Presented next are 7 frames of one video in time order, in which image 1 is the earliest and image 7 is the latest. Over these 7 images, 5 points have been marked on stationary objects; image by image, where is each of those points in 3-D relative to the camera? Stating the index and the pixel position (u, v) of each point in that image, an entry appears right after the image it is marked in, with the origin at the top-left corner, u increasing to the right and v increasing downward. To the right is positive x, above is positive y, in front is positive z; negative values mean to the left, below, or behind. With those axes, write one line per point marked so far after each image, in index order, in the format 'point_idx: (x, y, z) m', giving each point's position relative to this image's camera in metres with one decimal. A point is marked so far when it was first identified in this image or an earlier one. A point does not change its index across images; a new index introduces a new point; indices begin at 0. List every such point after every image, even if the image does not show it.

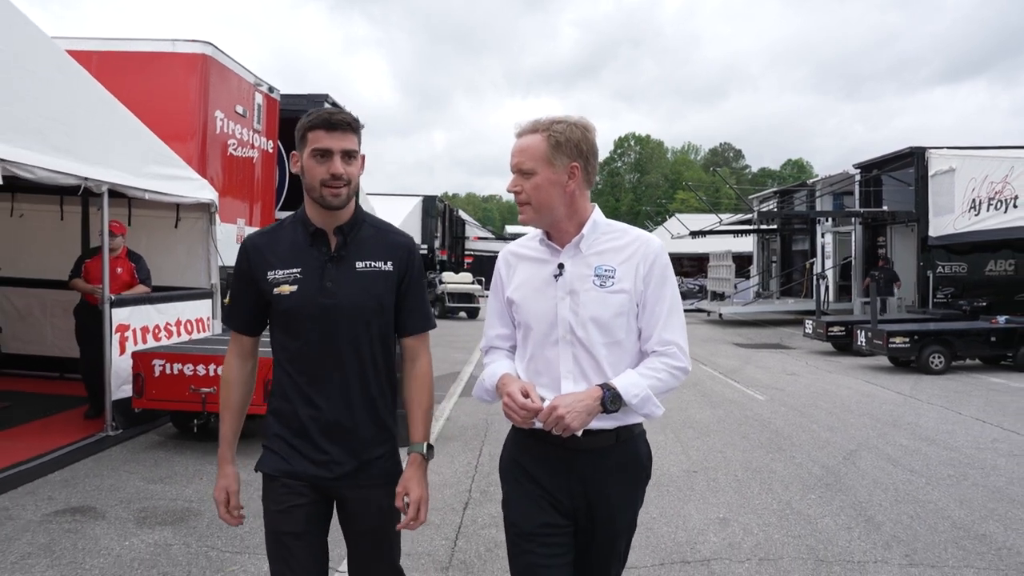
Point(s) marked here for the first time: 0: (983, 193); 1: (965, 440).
0: (+9.5, +1.9, +15.0) m
1: (+4.3, -1.4, +7.0) m
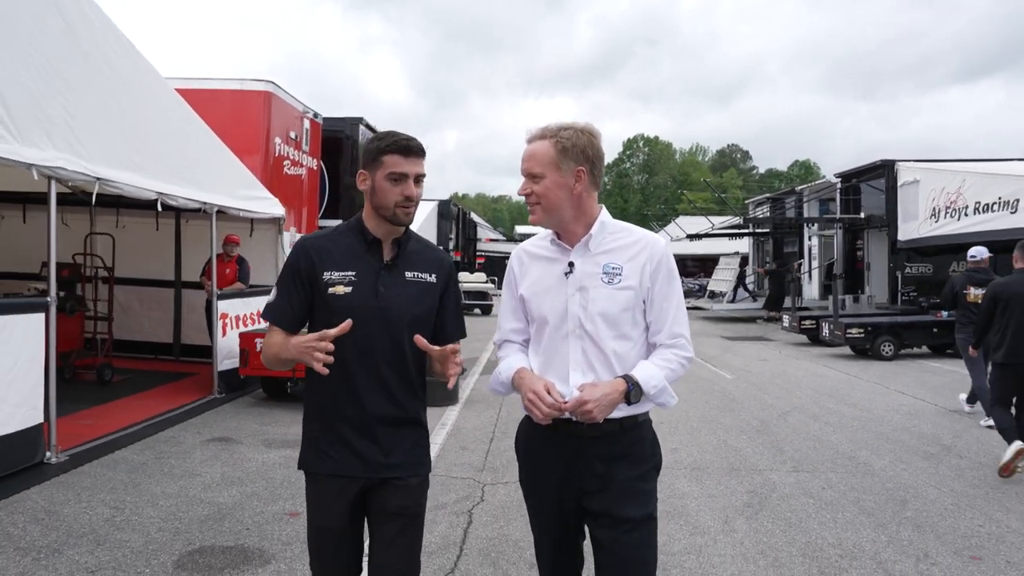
0: (+9.7, +2.0, +16.8) m
1: (+4.4, -1.4, +8.9) m
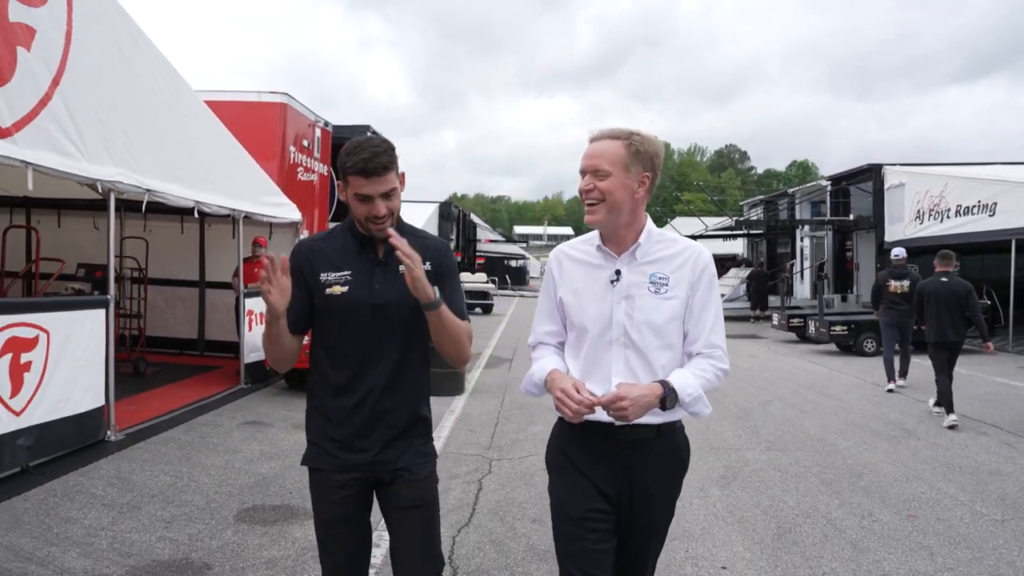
0: (+9.7, +2.0, +17.6) m
1: (+4.4, -1.4, +9.6) m
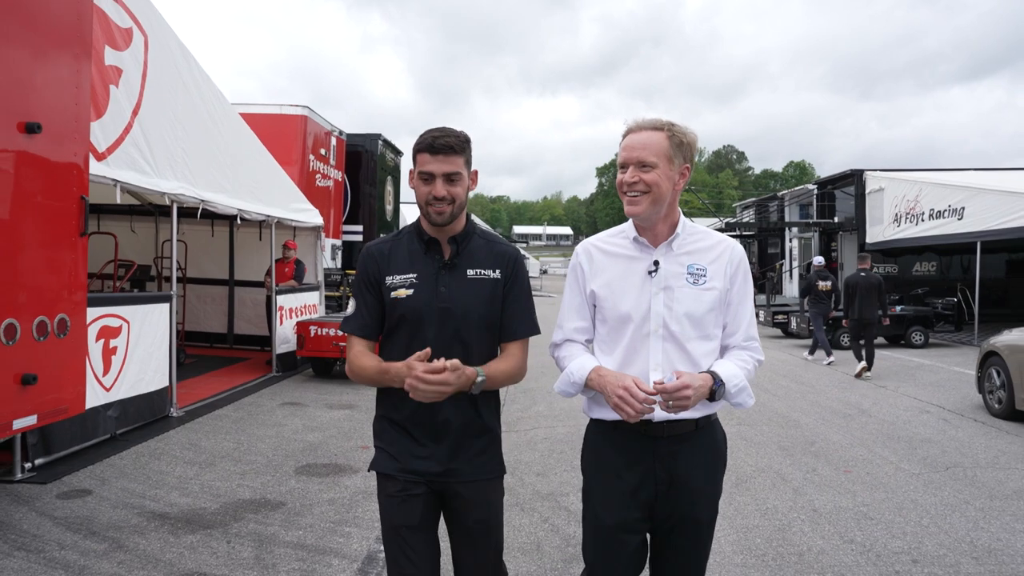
0: (+9.8, +2.0, +18.7) m
1: (+4.5, -1.3, +10.7) m
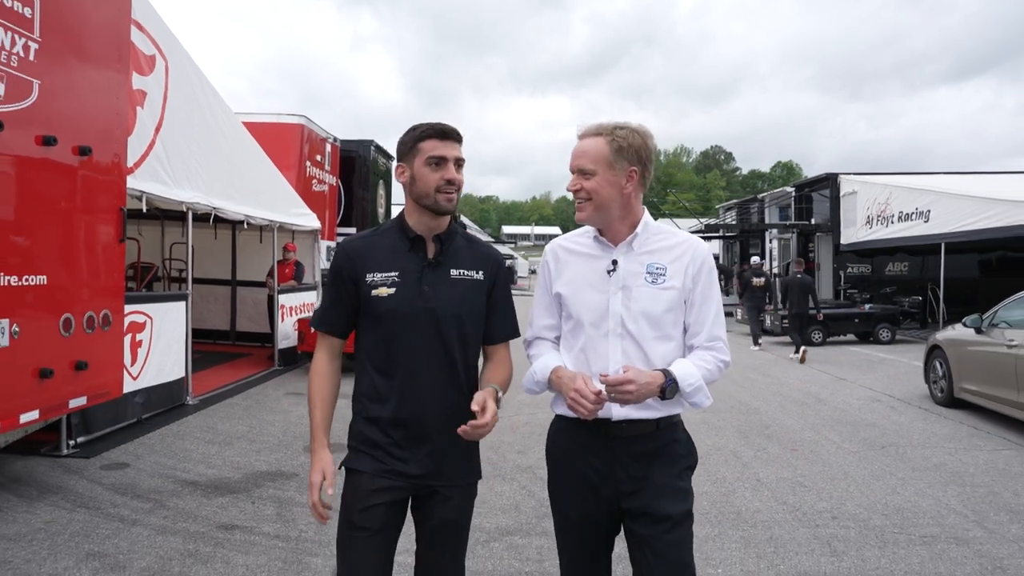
0: (+9.5, +2.0, +19.5) m
1: (+4.3, -1.3, +11.5) m
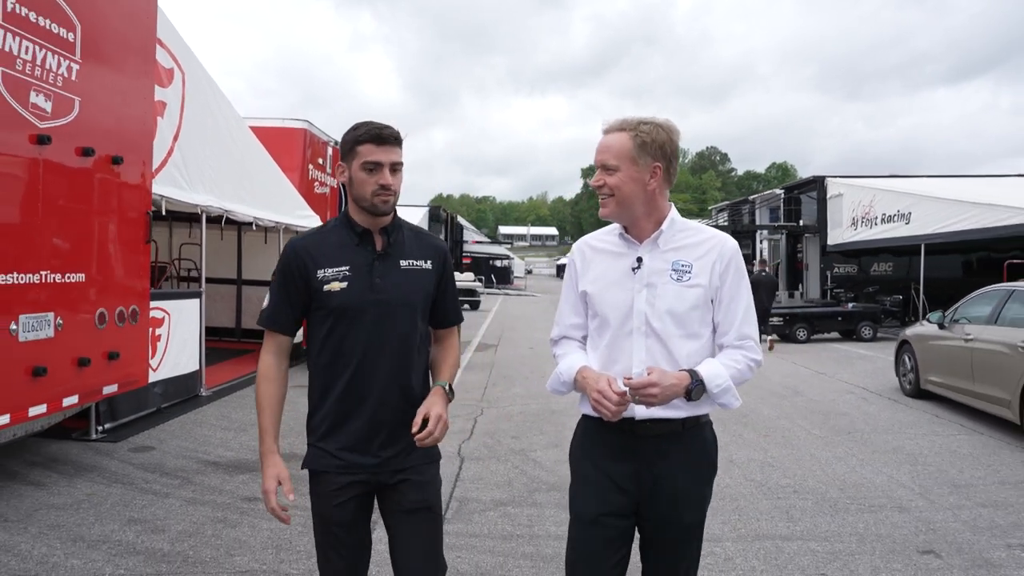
0: (+9.3, +2.0, +20.1) m
1: (+4.2, -1.3, +12.0) m
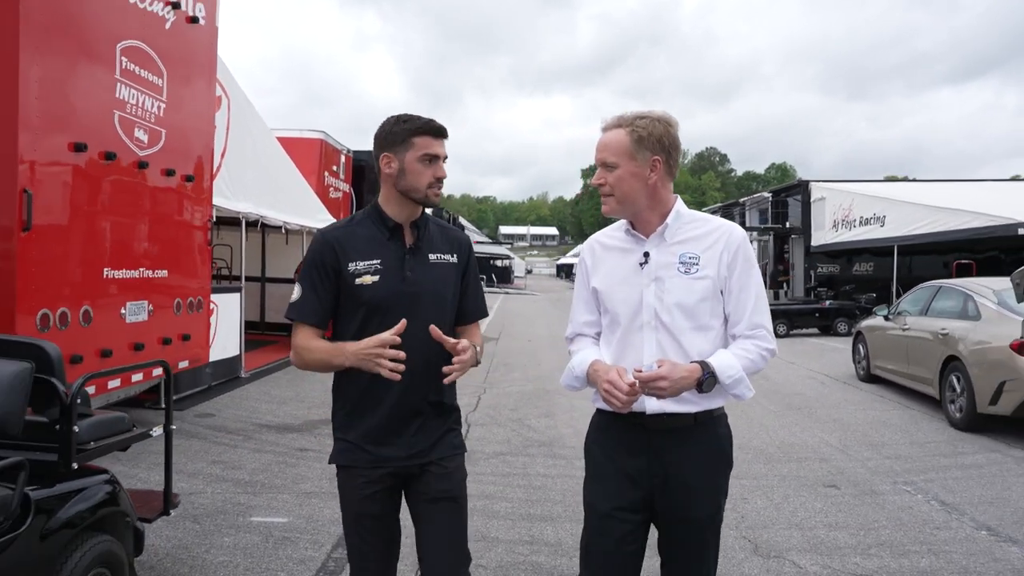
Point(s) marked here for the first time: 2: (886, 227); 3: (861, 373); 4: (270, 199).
0: (+9.4, +2.1, +21.3) m
1: (+4.2, -1.3, +13.3) m
2: (+9.6, +1.6, +19.0) m
3: (+5.0, -1.2, +10.6) m
4: (-3.5, +1.3, +10.8) m
